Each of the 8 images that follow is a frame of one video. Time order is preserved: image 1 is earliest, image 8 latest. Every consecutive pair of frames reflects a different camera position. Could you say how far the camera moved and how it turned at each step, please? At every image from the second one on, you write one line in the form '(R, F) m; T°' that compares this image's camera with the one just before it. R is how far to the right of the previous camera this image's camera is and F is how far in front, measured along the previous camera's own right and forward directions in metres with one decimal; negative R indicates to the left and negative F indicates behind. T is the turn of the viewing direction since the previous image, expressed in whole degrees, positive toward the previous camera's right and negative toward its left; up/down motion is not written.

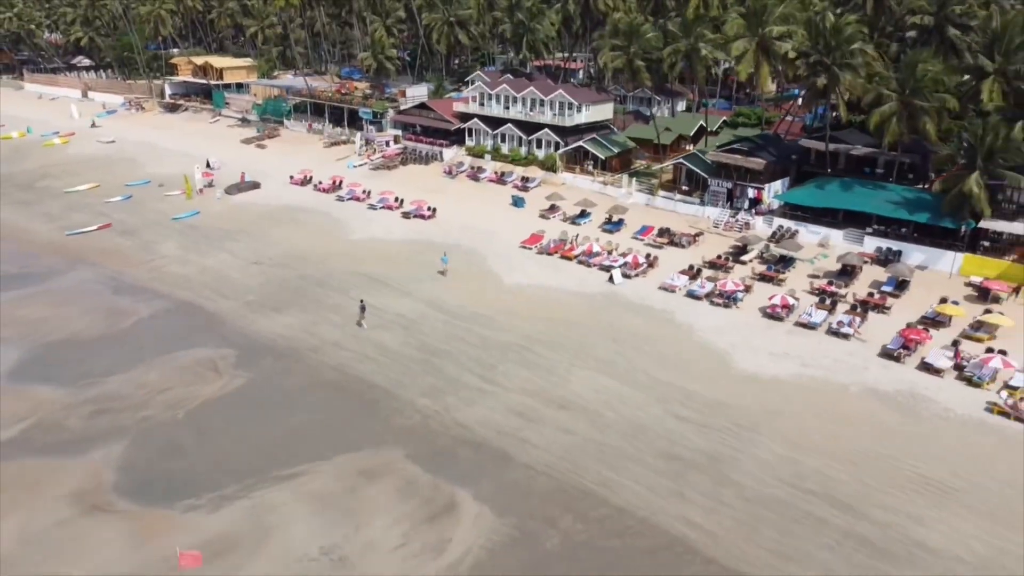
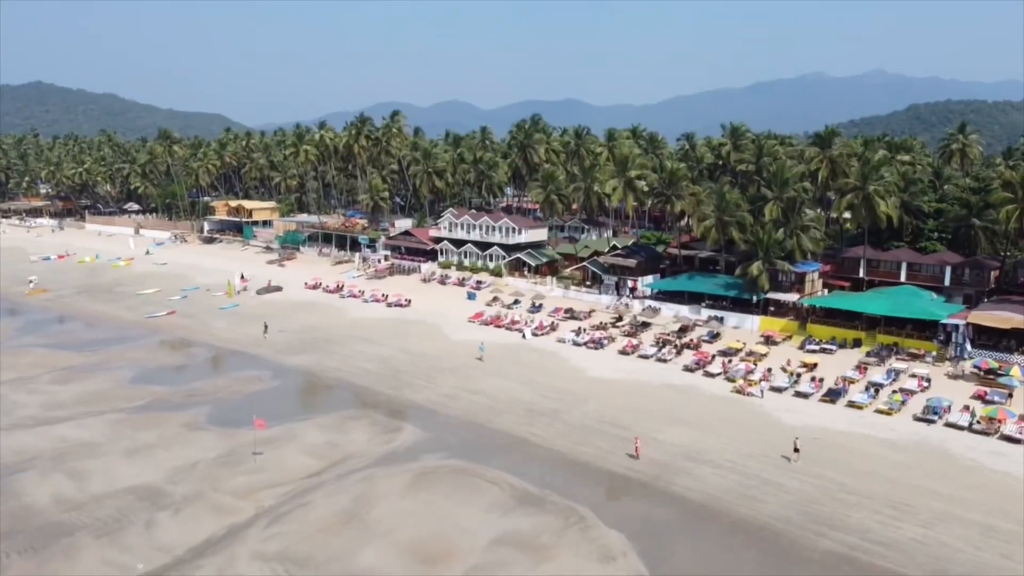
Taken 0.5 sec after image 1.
(+3.7, -16.4) m; 0°
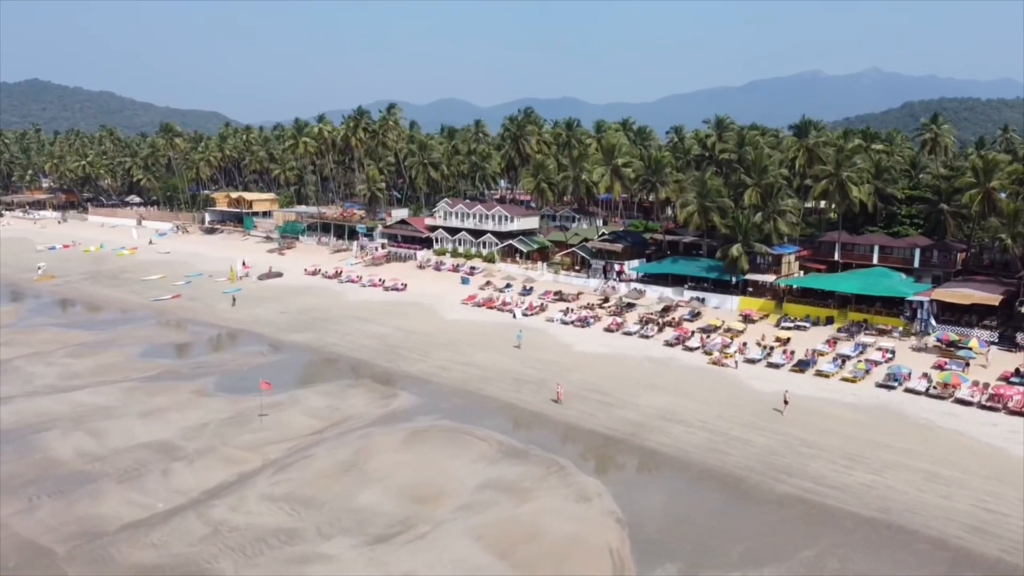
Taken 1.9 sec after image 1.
(+0.4, -2.5) m; 0°
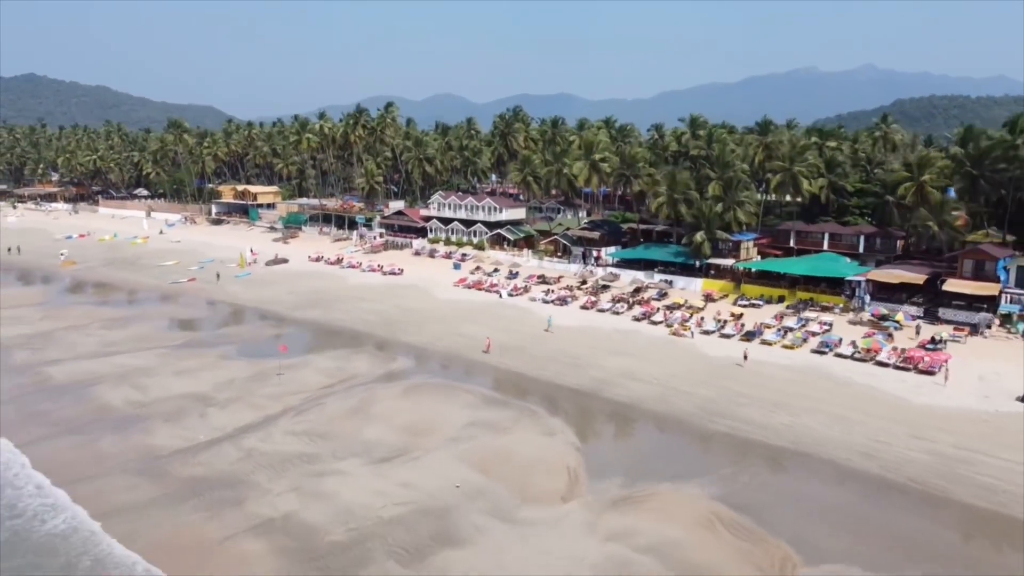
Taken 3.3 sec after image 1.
(+0.7, -5.9) m; 0°
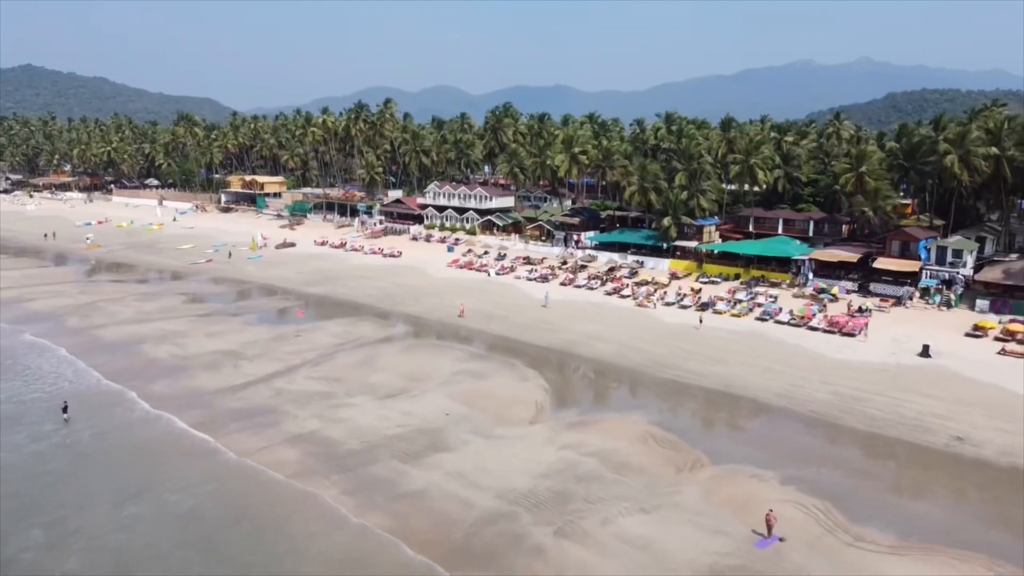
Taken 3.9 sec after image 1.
(+0.8, -7.0) m; 0°
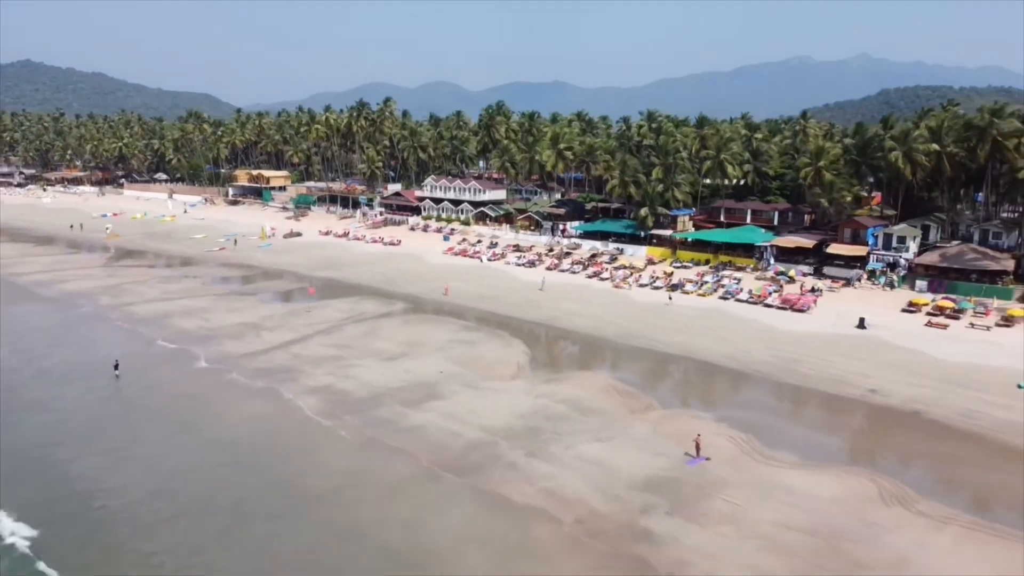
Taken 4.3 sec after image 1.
(+0.7, -6.0) m; 0°
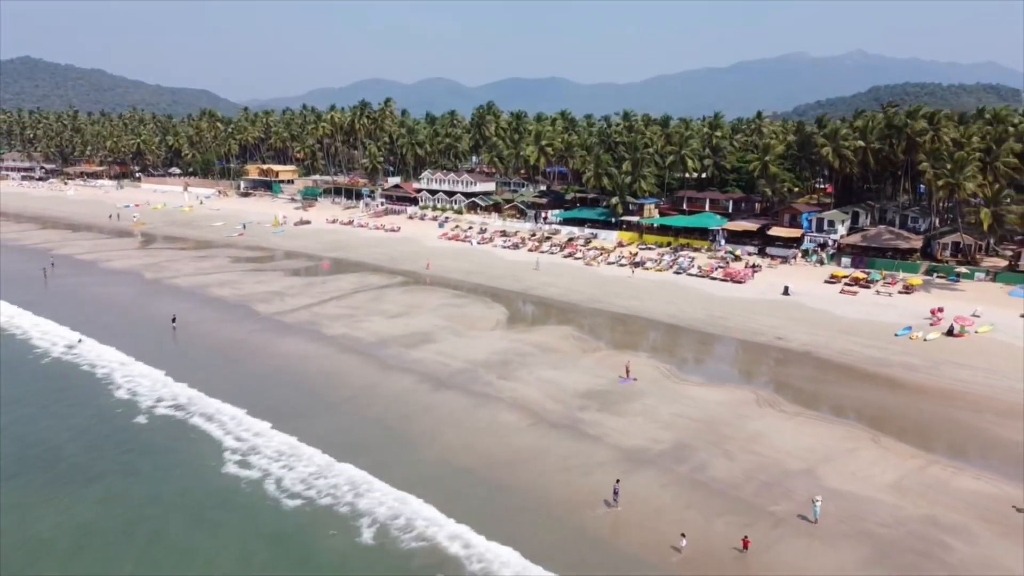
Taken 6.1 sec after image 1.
(+1.1, -9.8) m; 0°
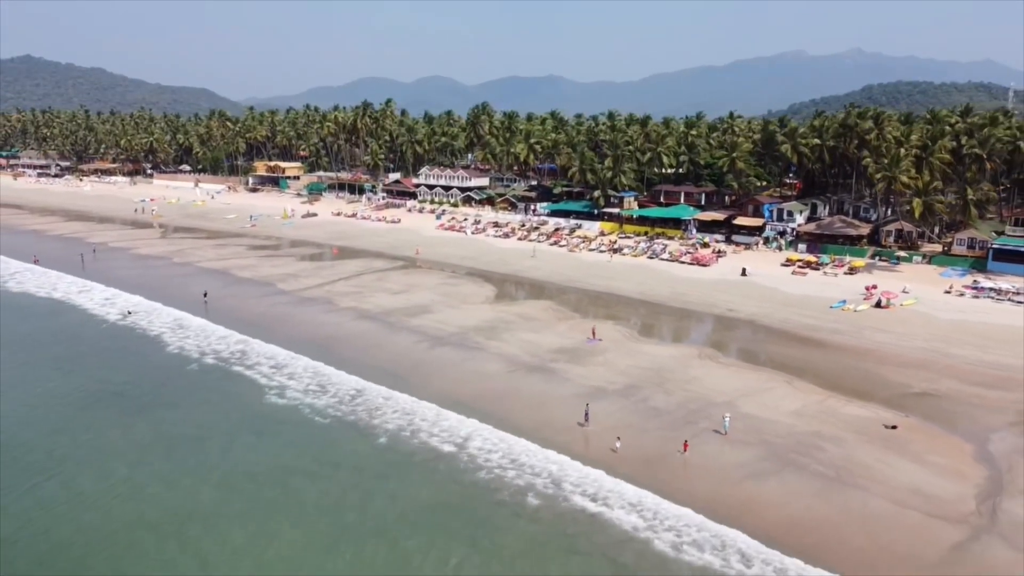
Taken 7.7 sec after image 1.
(+0.8, -7.5) m; 0°
